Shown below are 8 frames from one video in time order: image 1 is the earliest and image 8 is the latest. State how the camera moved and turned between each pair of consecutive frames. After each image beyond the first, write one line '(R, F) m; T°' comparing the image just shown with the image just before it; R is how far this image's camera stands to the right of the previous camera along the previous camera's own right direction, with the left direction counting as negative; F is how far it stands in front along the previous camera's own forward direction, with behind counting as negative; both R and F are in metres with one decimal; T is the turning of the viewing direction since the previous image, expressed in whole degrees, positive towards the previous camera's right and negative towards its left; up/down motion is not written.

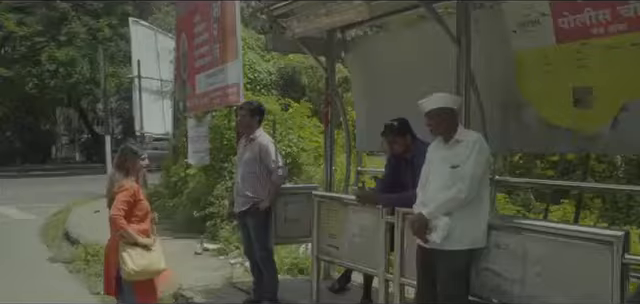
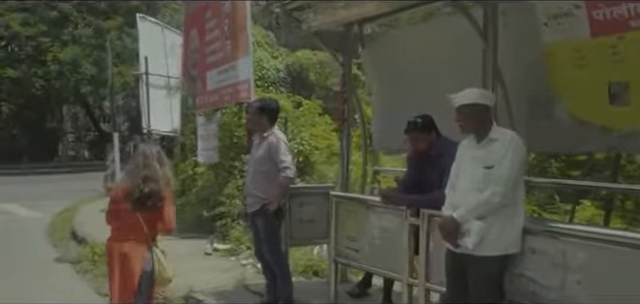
(-0.1, +0.2) m; 0°
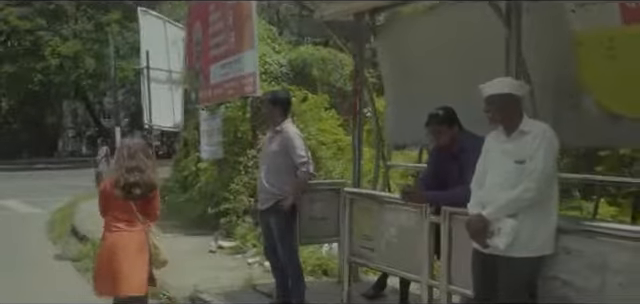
(-0.1, +0.2) m; 0°
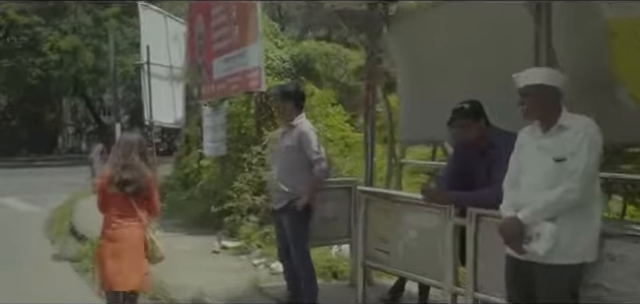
(-0.1, +0.3) m; 0°
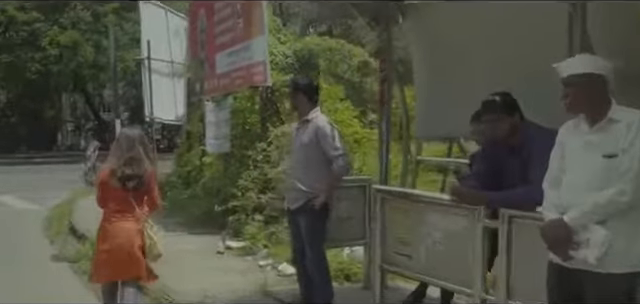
(-0.1, +0.3) m; 0°
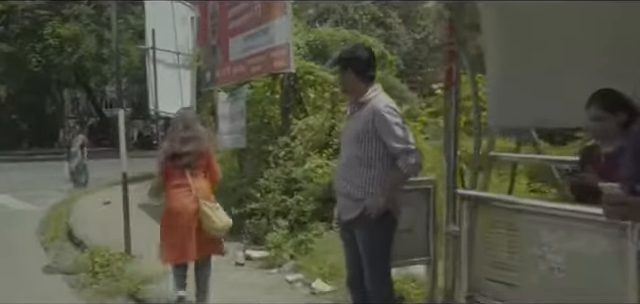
(-0.2, +1.0) m; 0°
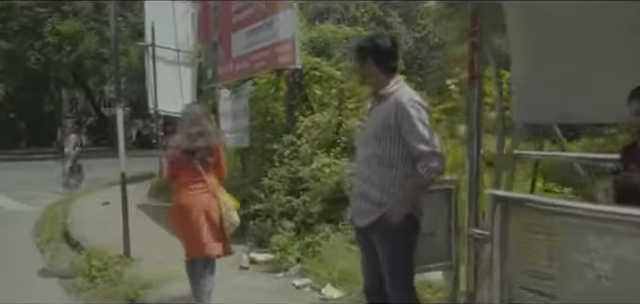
(-0.1, +0.3) m; 0°
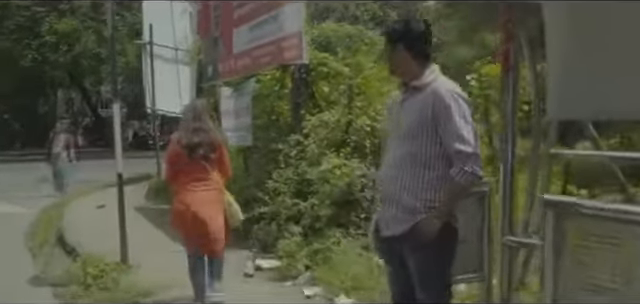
(-0.1, +0.4) m; 0°
